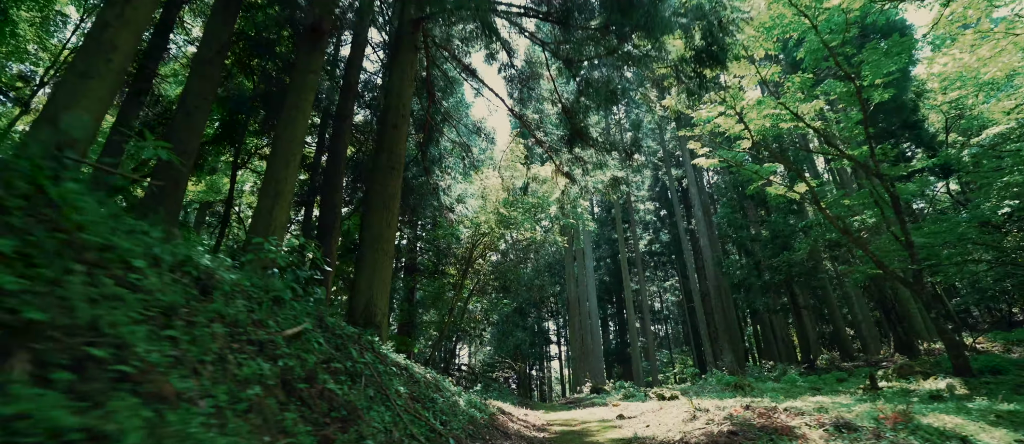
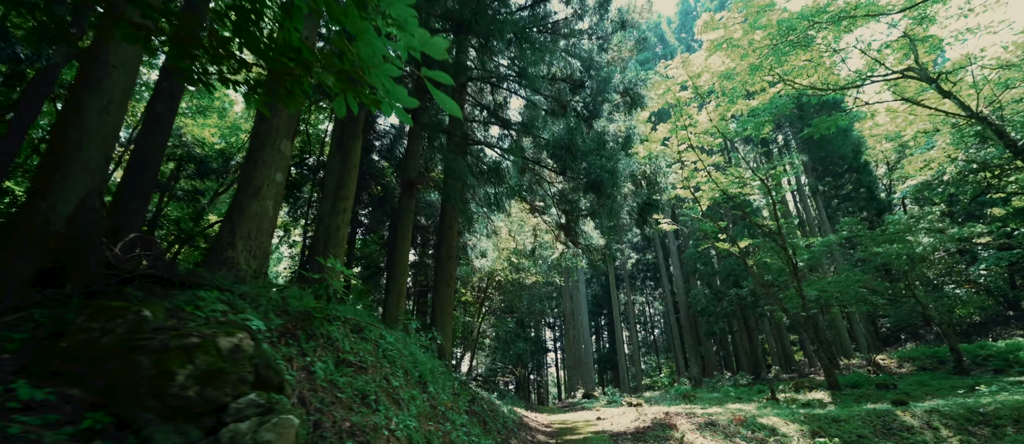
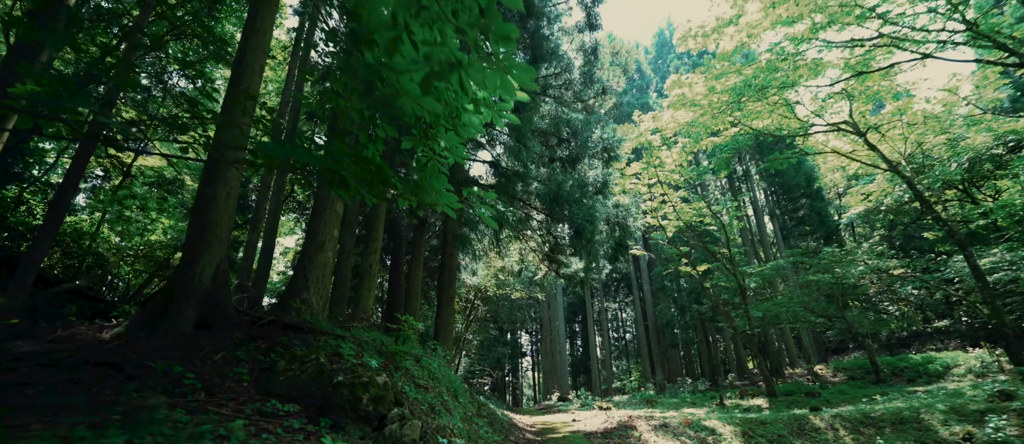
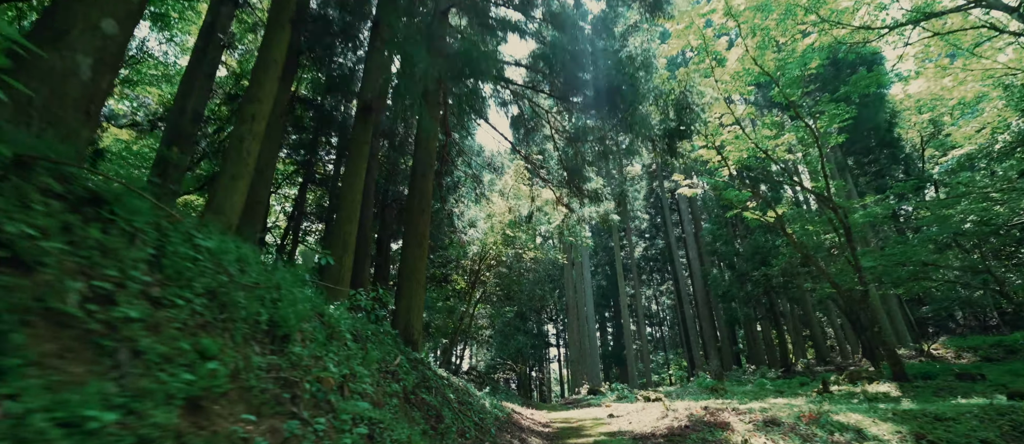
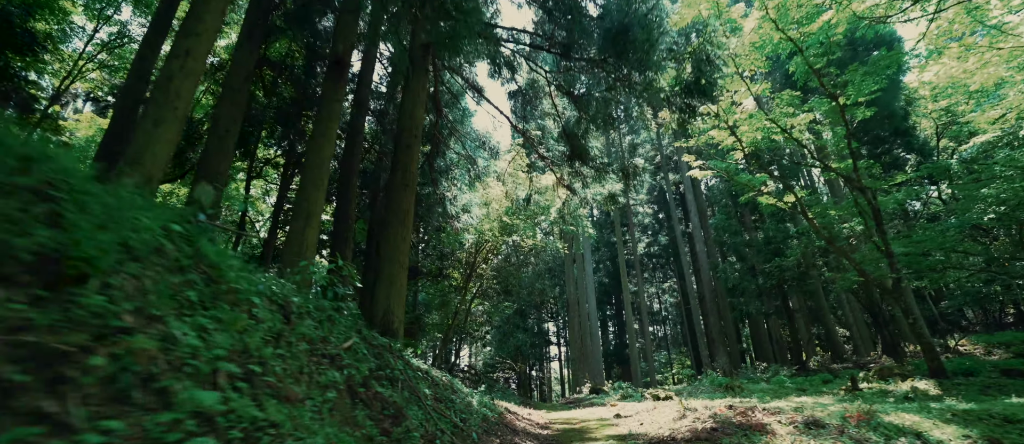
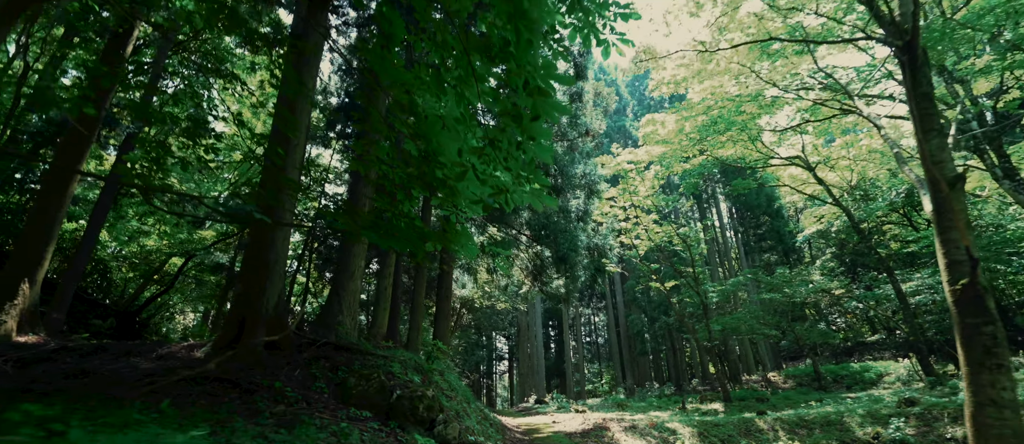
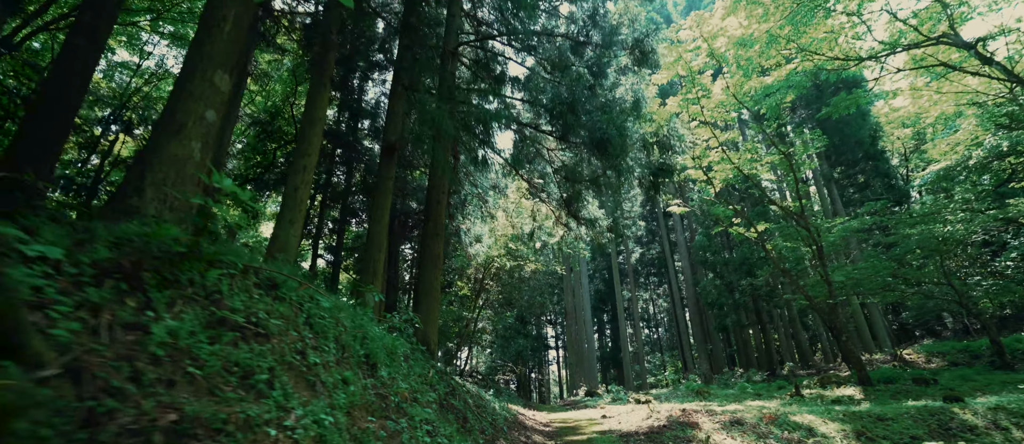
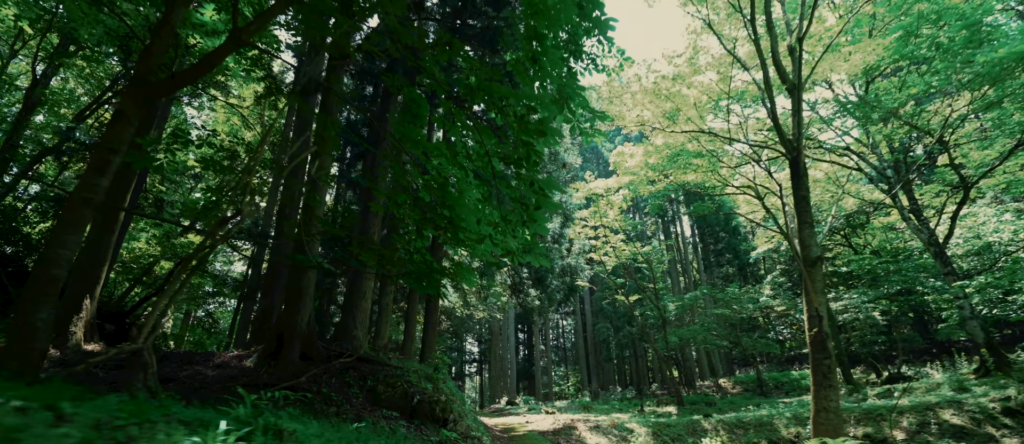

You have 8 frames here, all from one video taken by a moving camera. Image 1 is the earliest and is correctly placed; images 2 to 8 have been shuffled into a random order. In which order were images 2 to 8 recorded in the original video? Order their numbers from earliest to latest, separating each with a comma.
5, 4, 7, 2, 3, 6, 8
